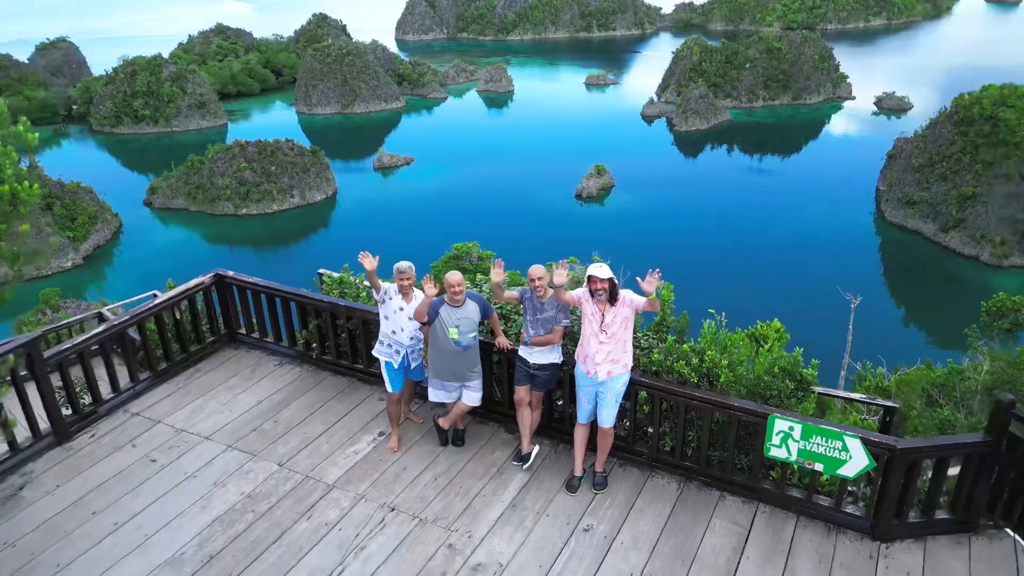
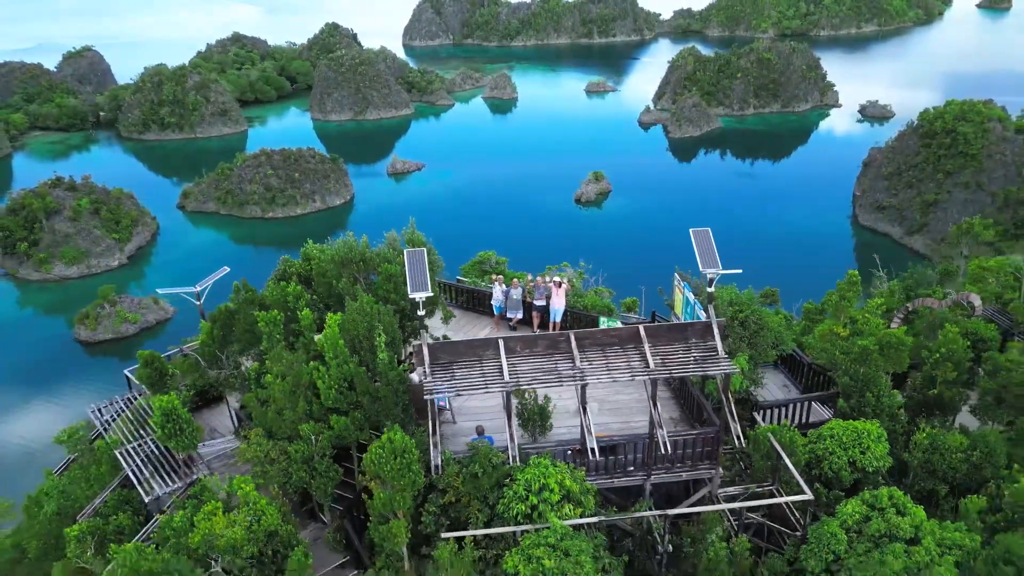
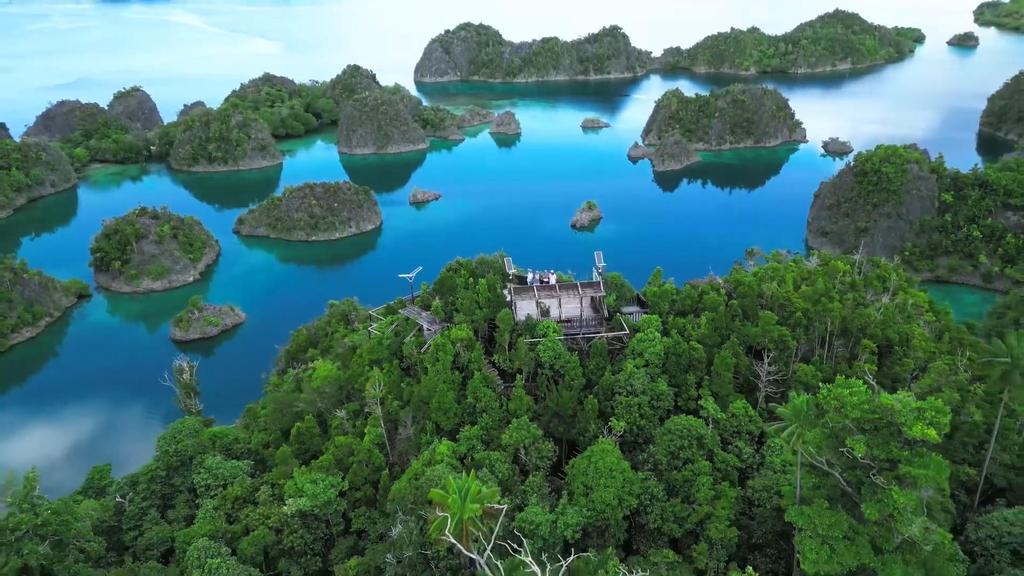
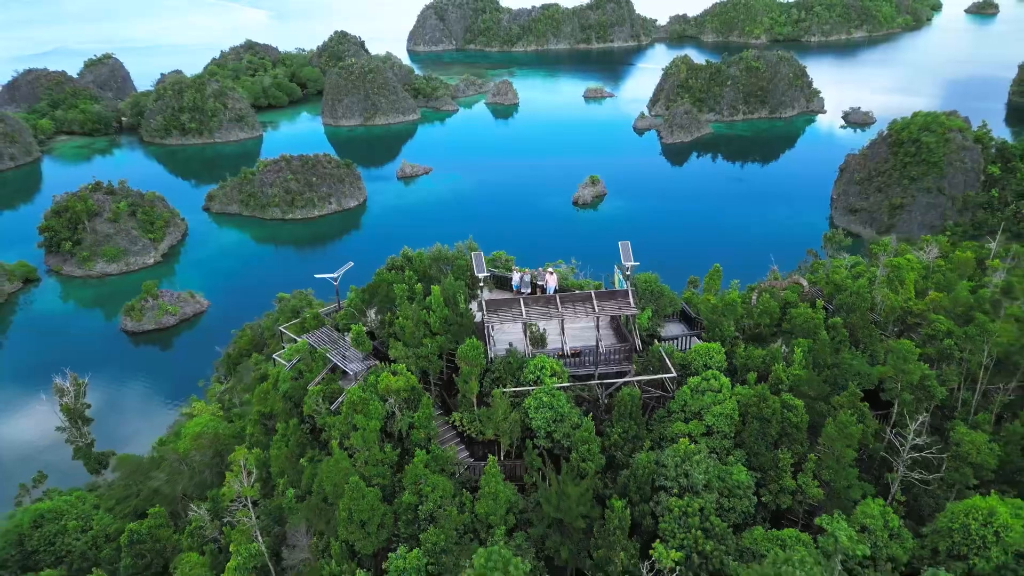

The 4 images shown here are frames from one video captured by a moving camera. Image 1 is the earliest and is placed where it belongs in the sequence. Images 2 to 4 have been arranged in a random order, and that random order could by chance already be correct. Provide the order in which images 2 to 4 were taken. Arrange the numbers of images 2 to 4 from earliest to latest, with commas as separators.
2, 4, 3
